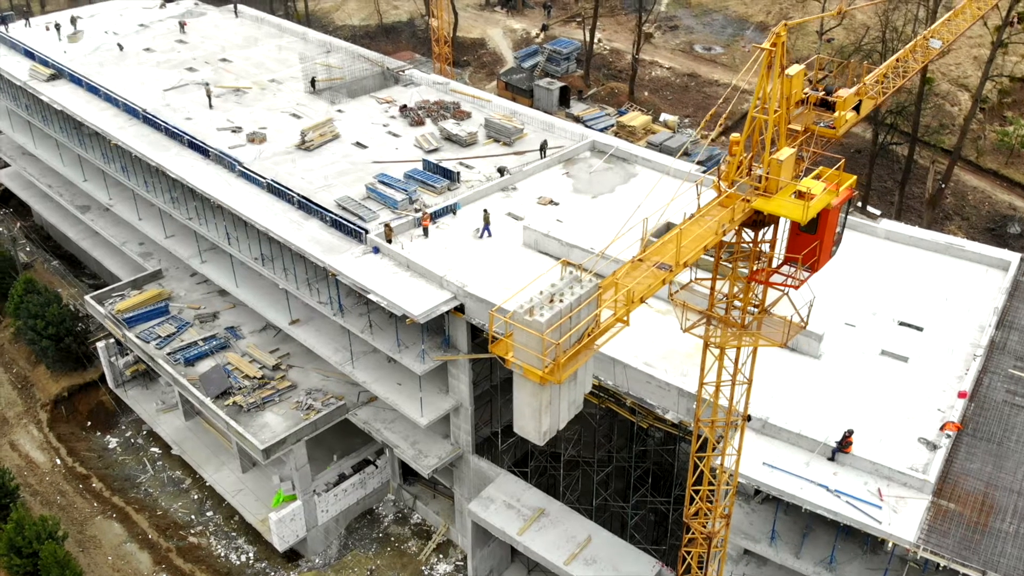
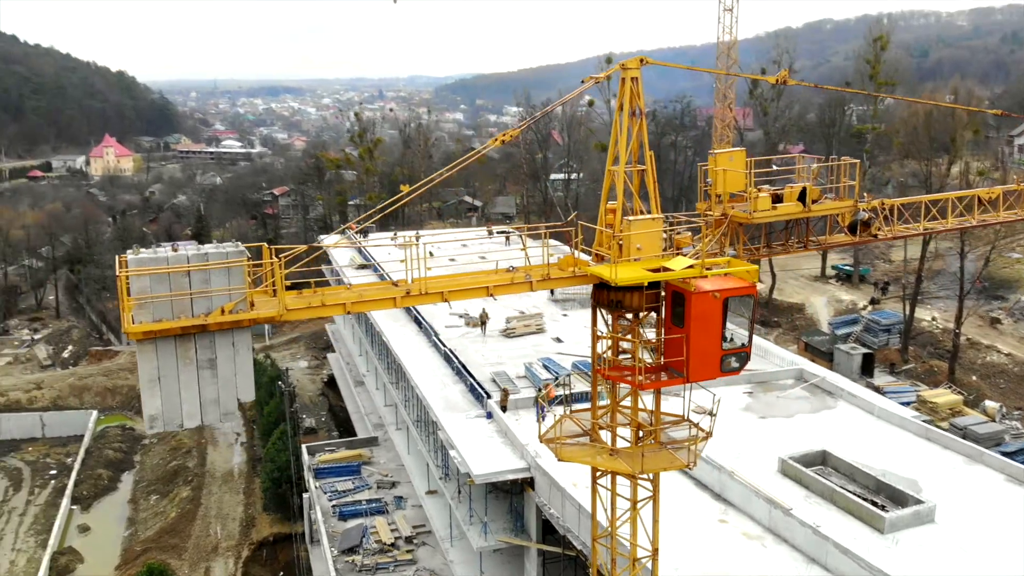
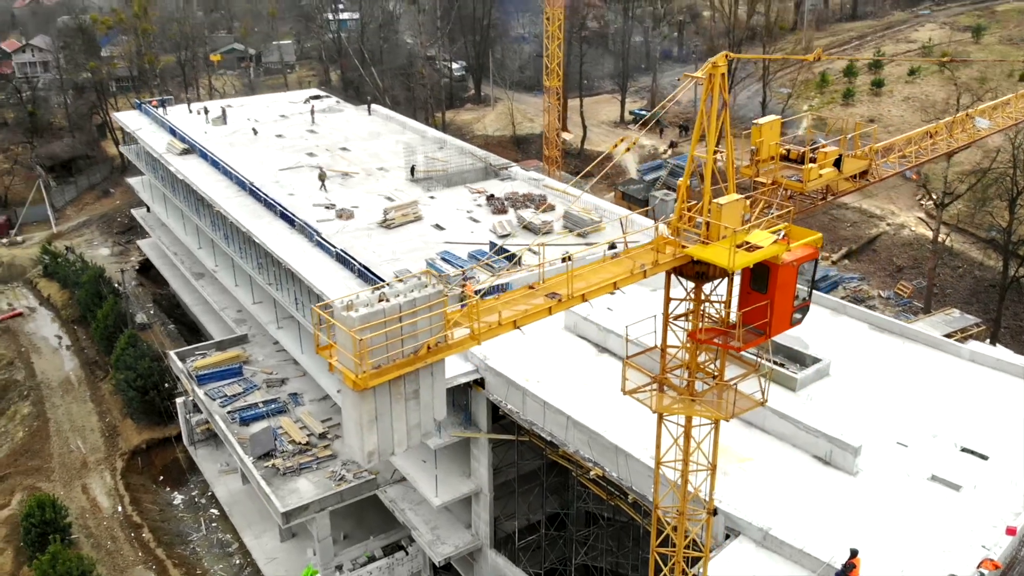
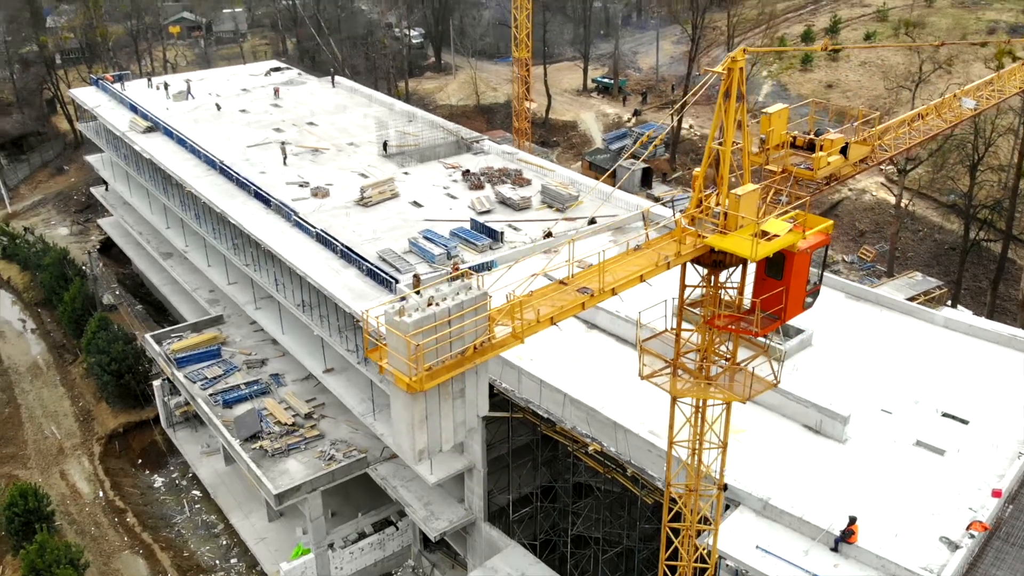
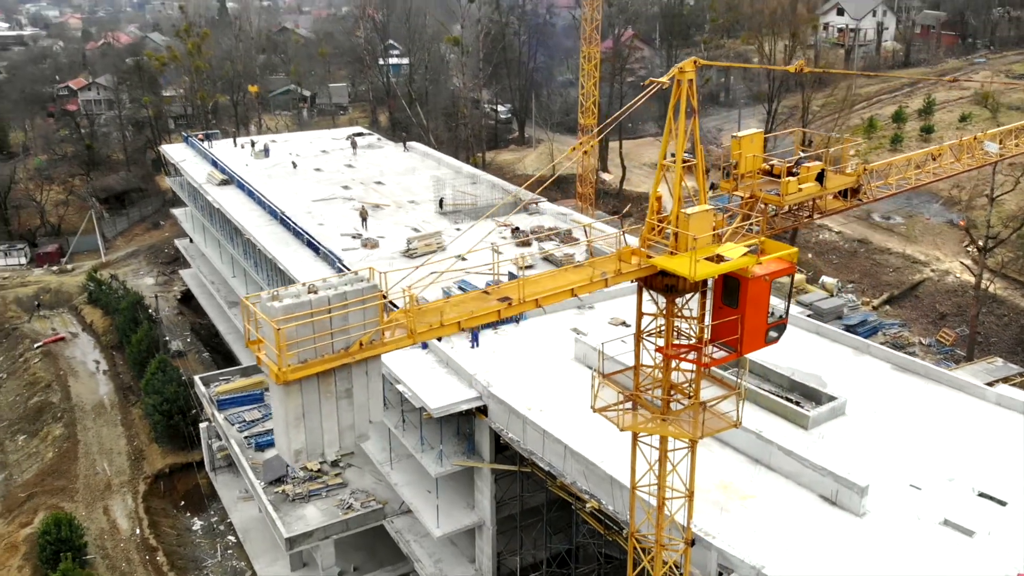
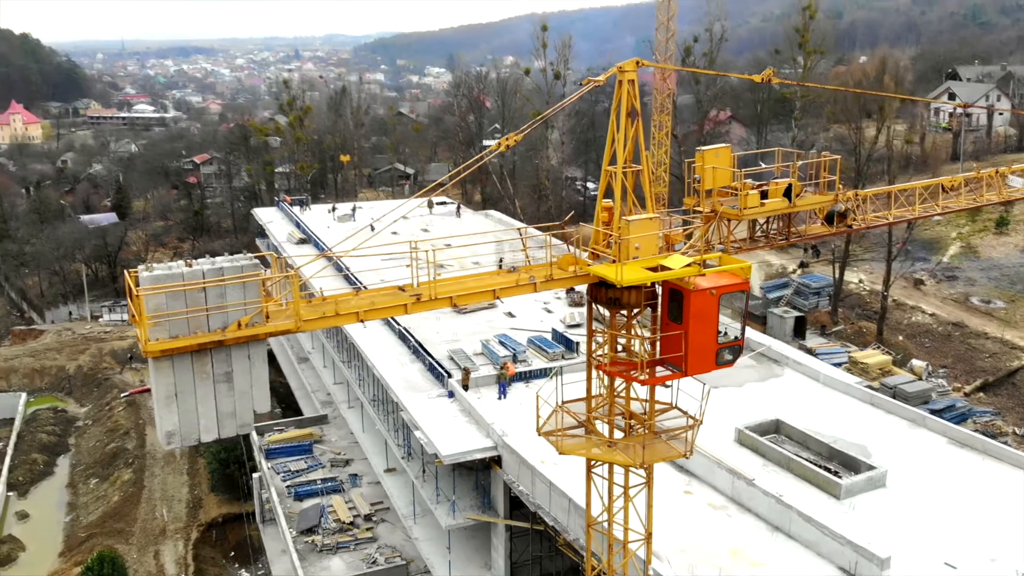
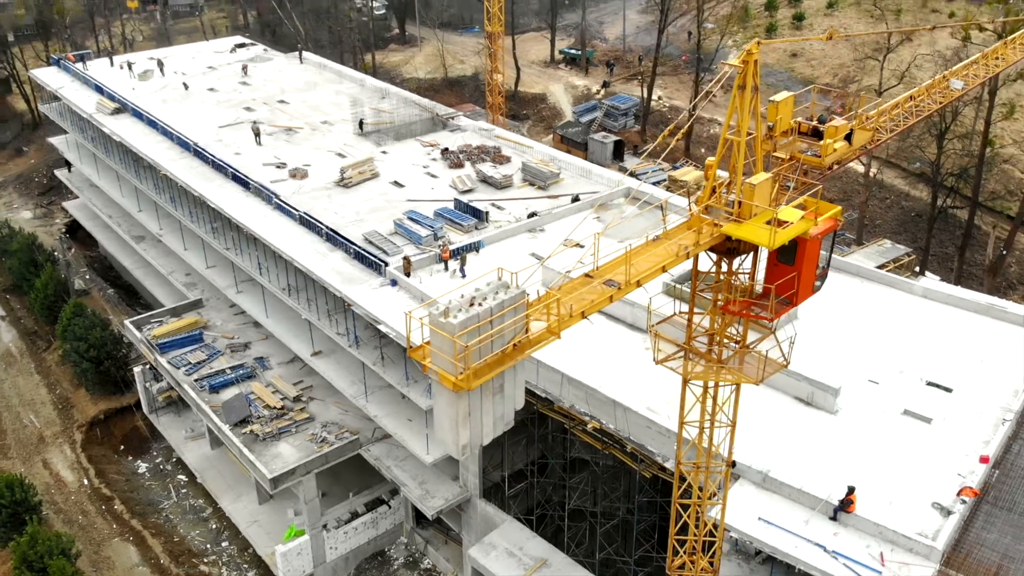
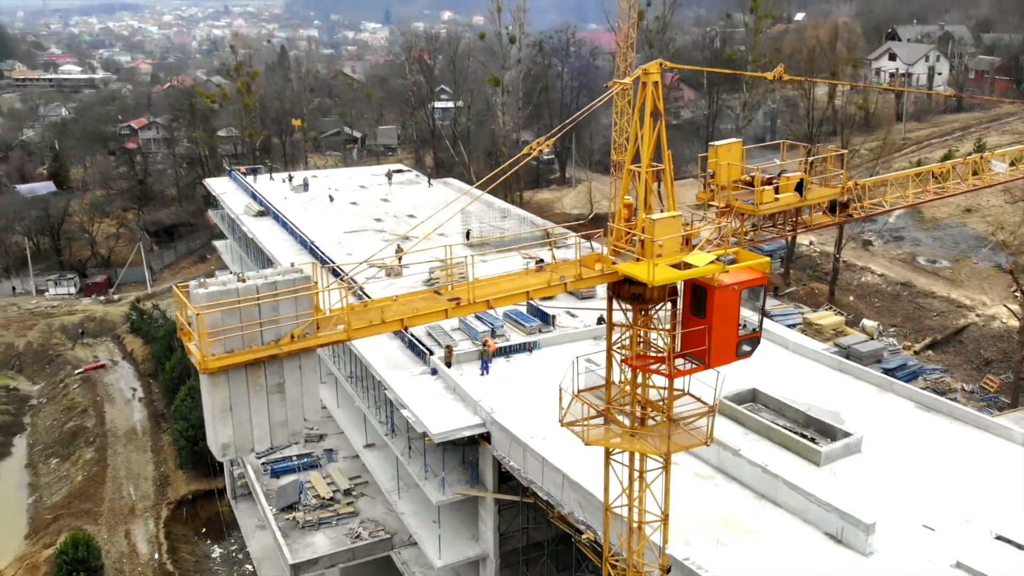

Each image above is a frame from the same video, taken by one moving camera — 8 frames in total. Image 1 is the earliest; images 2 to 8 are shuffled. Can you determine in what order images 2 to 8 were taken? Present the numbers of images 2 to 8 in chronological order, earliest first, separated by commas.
7, 4, 3, 5, 8, 6, 2
